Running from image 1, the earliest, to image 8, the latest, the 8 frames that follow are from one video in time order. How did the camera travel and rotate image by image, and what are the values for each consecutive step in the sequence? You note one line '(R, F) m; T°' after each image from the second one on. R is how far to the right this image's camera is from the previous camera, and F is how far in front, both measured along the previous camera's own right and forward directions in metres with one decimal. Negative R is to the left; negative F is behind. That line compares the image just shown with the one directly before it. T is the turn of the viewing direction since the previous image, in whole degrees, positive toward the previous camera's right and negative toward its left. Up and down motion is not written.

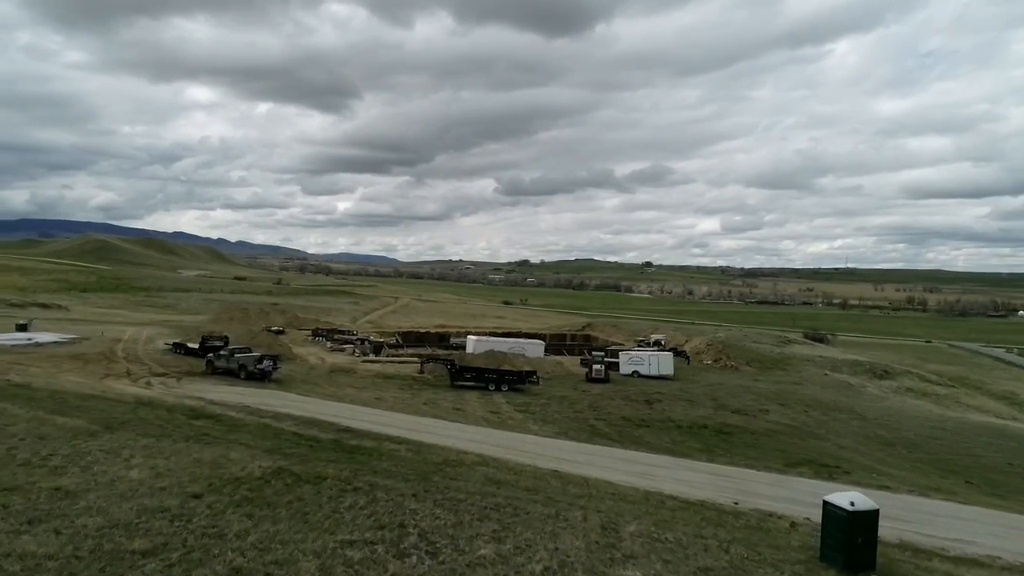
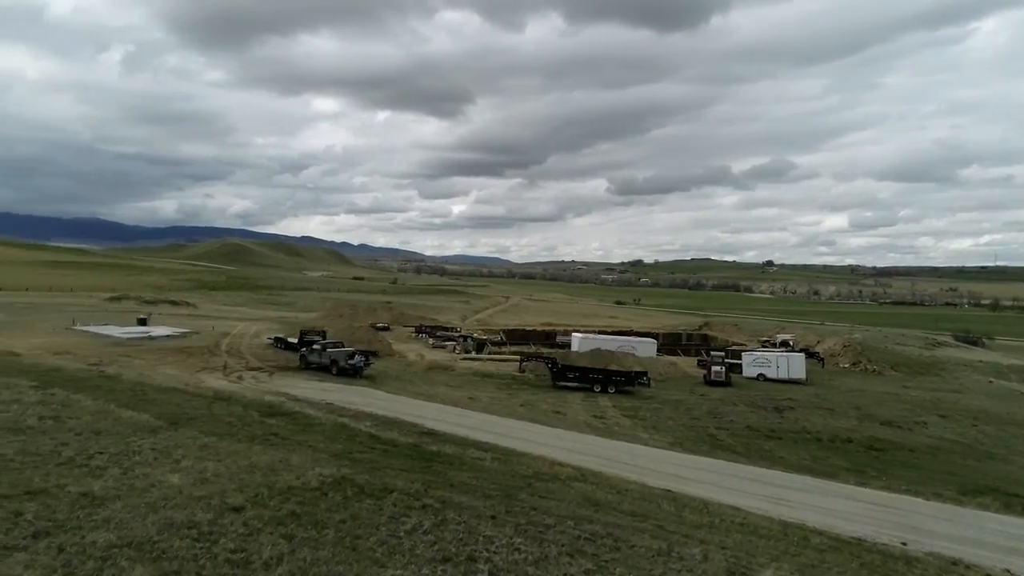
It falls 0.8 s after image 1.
(+0.3, +3.7) m; -10°
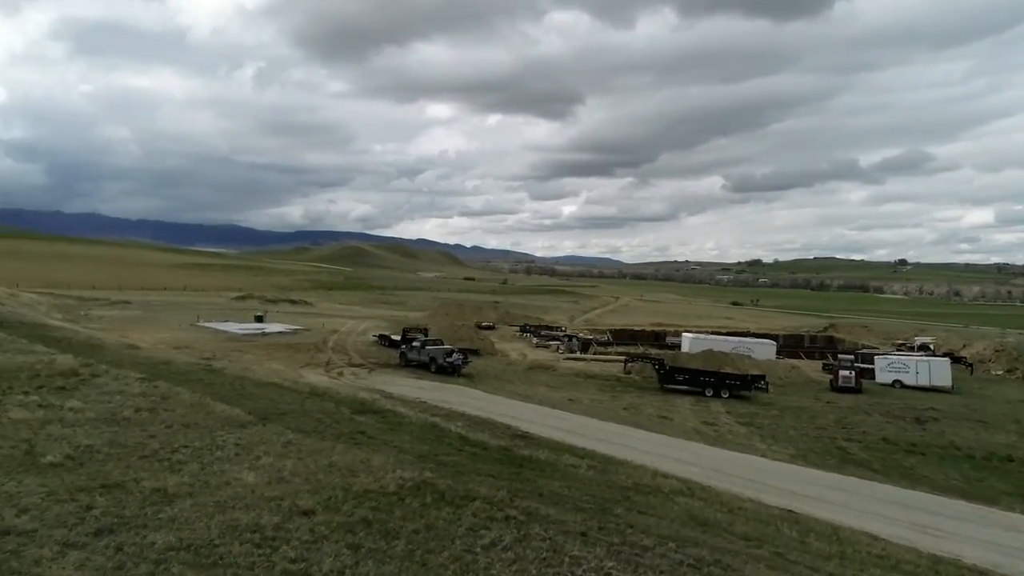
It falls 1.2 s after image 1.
(+0.4, +1.7) m; -9°
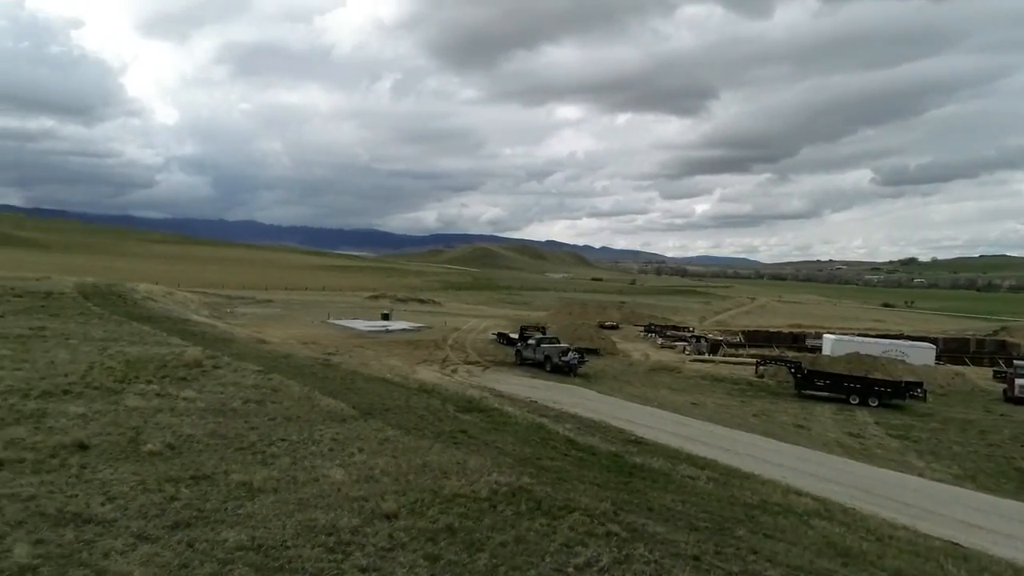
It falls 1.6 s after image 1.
(+0.5, +1.6) m; -11°
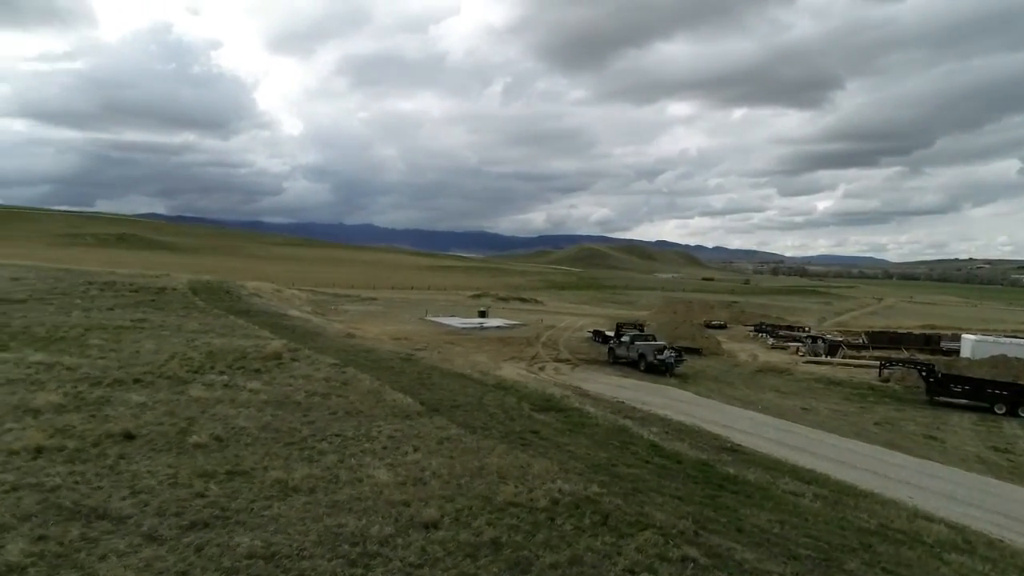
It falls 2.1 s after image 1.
(+0.8, +1.9) m; -9°
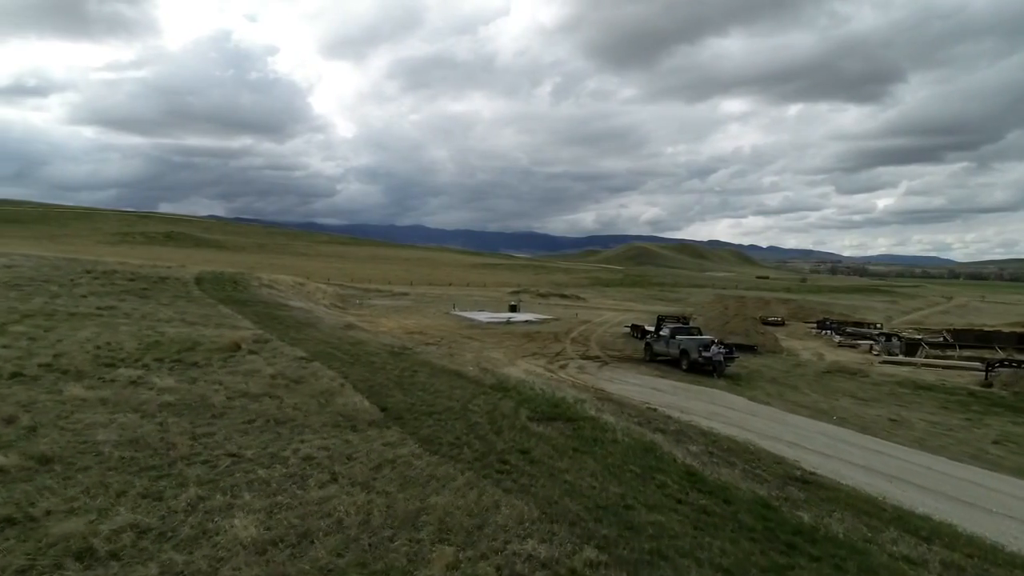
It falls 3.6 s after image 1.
(+1.4, +5.0) m; -4°
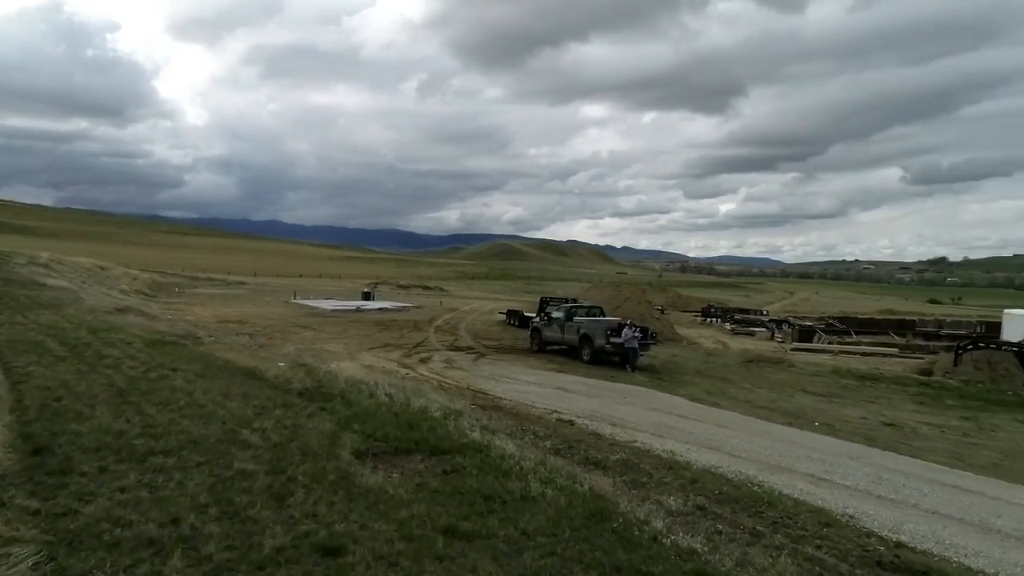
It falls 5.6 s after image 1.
(+0.6, +7.5) m; +11°
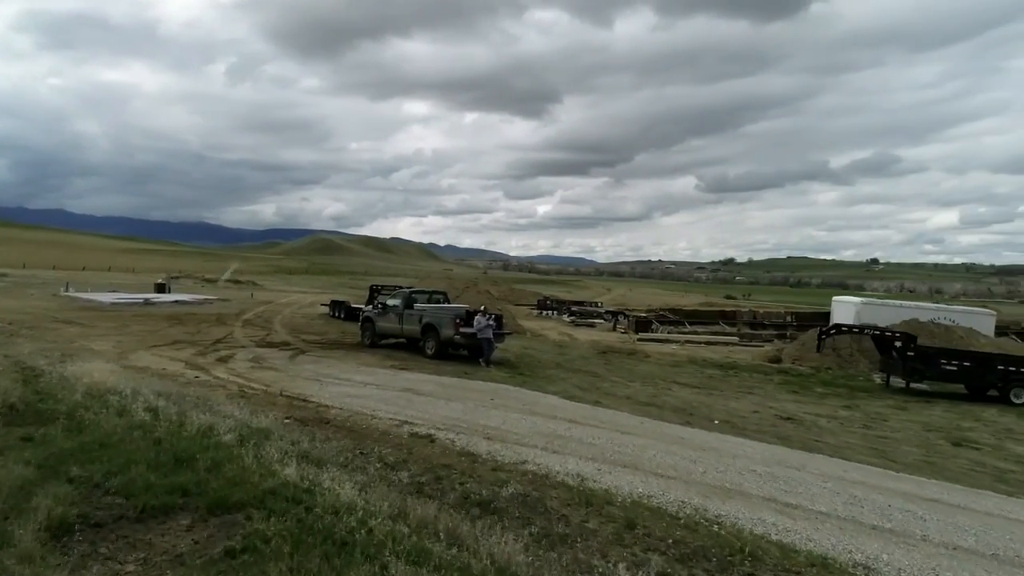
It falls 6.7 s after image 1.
(-0.1, +3.5) m; +15°
